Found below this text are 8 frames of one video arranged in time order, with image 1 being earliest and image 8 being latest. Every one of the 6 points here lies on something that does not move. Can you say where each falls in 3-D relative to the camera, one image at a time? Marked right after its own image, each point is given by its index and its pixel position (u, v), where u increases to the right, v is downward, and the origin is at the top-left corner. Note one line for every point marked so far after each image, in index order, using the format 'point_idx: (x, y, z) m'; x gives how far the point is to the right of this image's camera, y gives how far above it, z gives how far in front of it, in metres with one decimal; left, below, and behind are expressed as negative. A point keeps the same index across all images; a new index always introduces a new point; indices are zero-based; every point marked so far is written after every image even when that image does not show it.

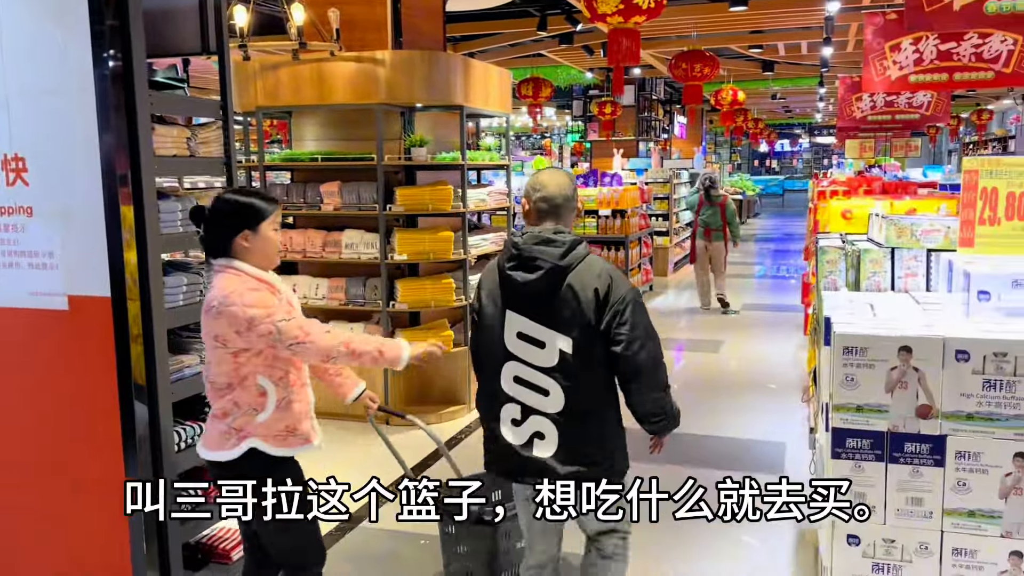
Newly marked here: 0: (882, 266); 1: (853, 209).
0: (+1.3, +0.1, +2.8) m
1: (+1.9, +0.4, +4.6) m
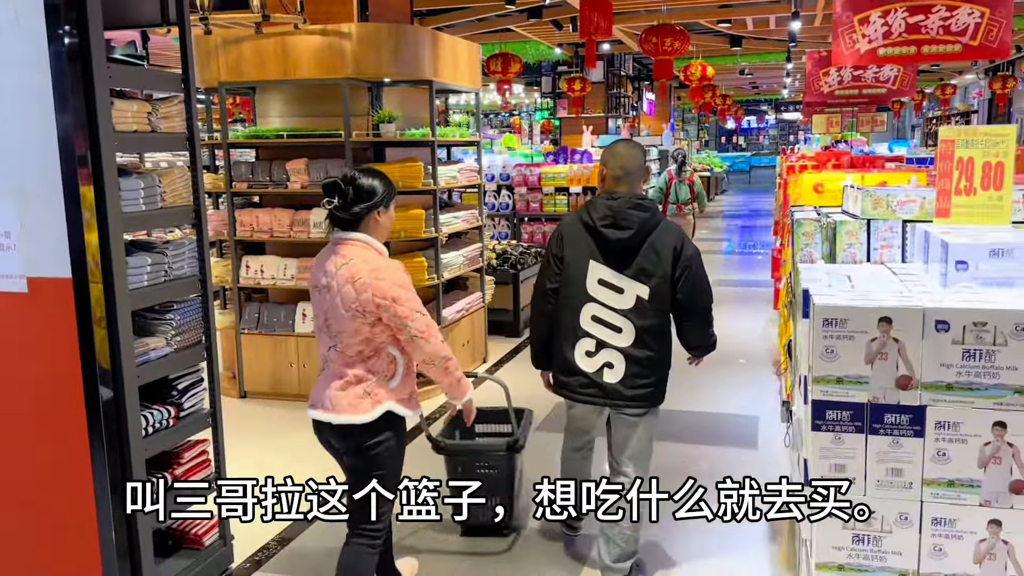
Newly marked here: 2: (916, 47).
0: (+1.2, +0.2, +2.8) m
1: (+1.7, +0.6, +4.6) m
2: (+3.0, +1.8, +6.2) m
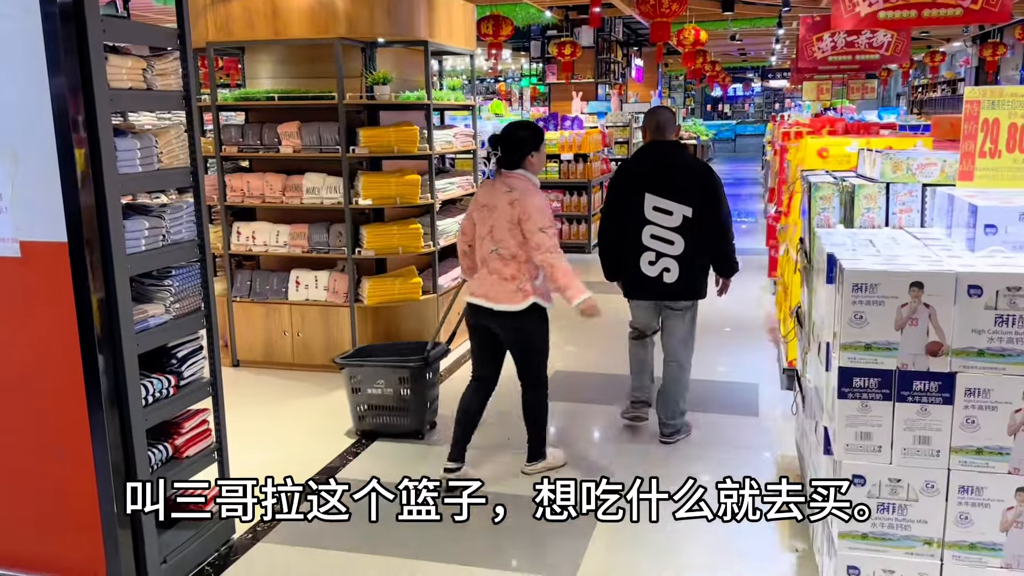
0: (+1.2, +0.3, +2.8) m
1: (+1.7, +0.8, +4.5) m
2: (+3.0, +2.0, +6.1) m
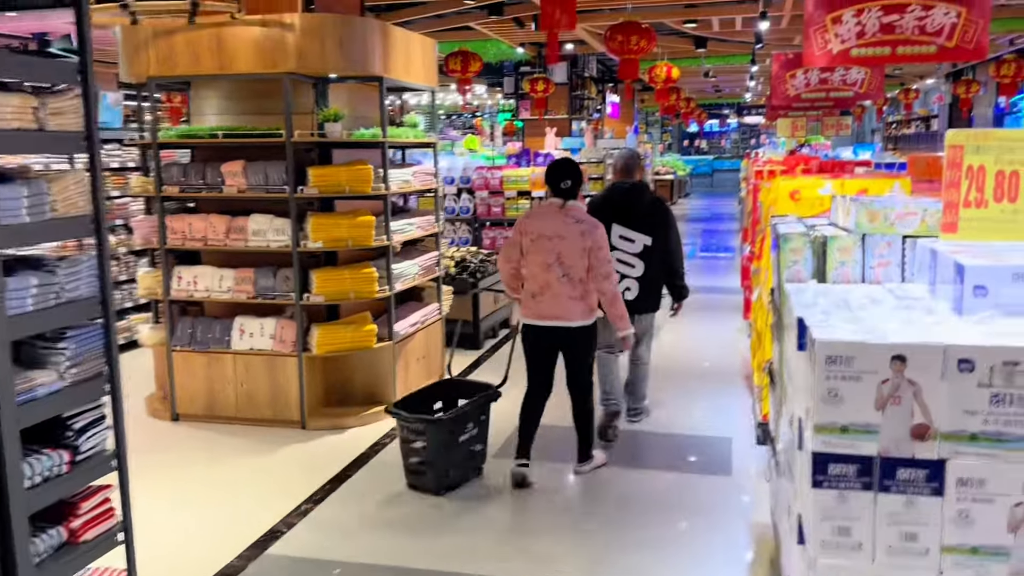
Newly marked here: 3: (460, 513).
0: (+1.0, +0.1, +2.5) m
1: (+1.5, +0.5, +4.3) m
2: (+2.7, +1.7, +5.9) m
3: (-0.2, -1.1, +3.9) m
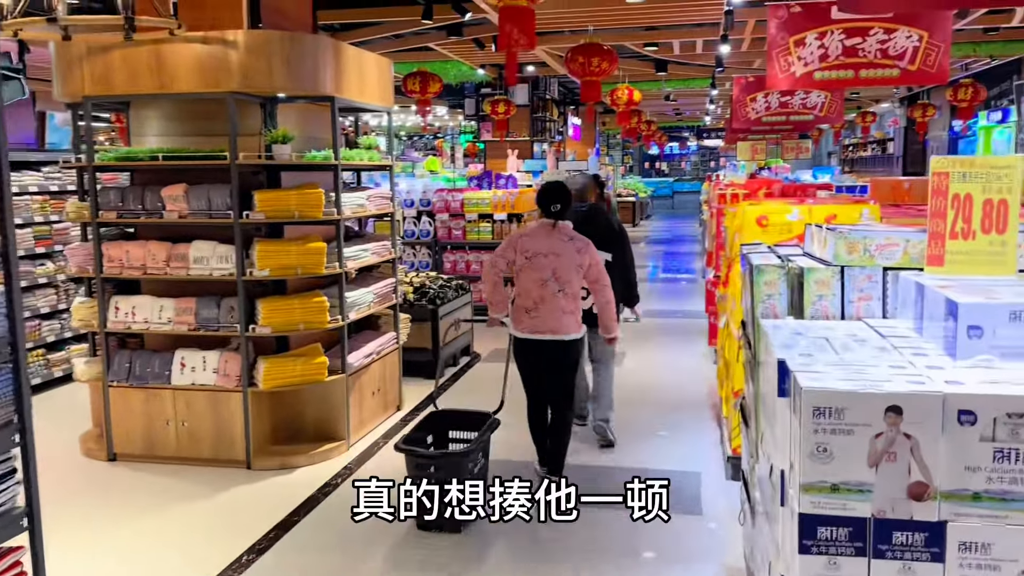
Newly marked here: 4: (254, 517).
0: (+0.9, 0.0, +2.3) m
1: (+1.3, +0.4, +4.2) m
2: (+2.4, +1.5, +5.9) m
3: (-0.4, -1.2, +3.6) m
4: (-1.3, -1.1, +4.1) m
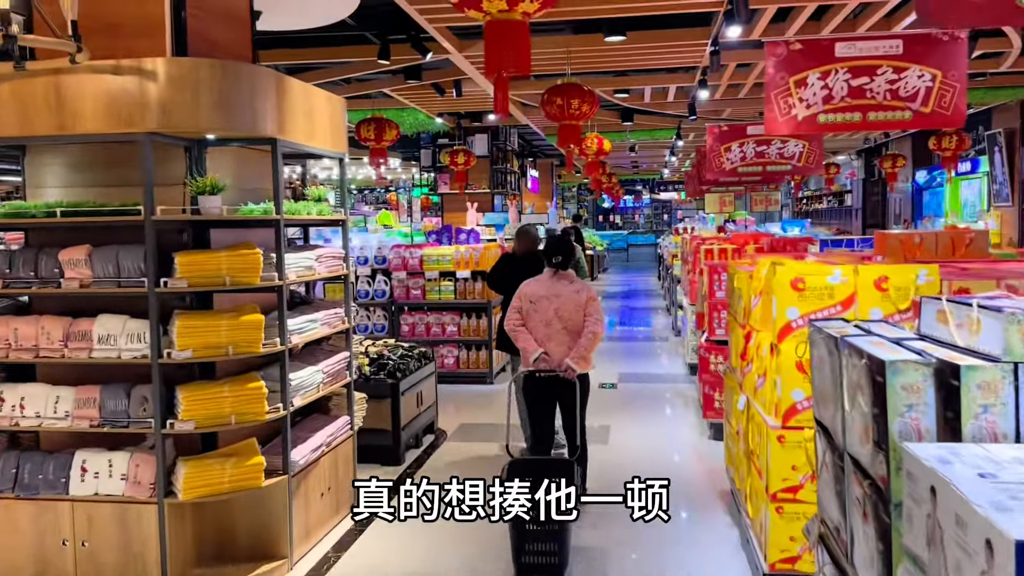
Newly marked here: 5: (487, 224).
0: (+0.9, -0.2, +1.6) m
1: (+1.2, 0.0, +3.5) m
2: (+2.2, +1.1, +5.3) m
3: (-0.4, -1.5, +2.7) m
4: (-1.3, -1.5, +3.1) m
5: (-0.4, +0.9, +11.7) m
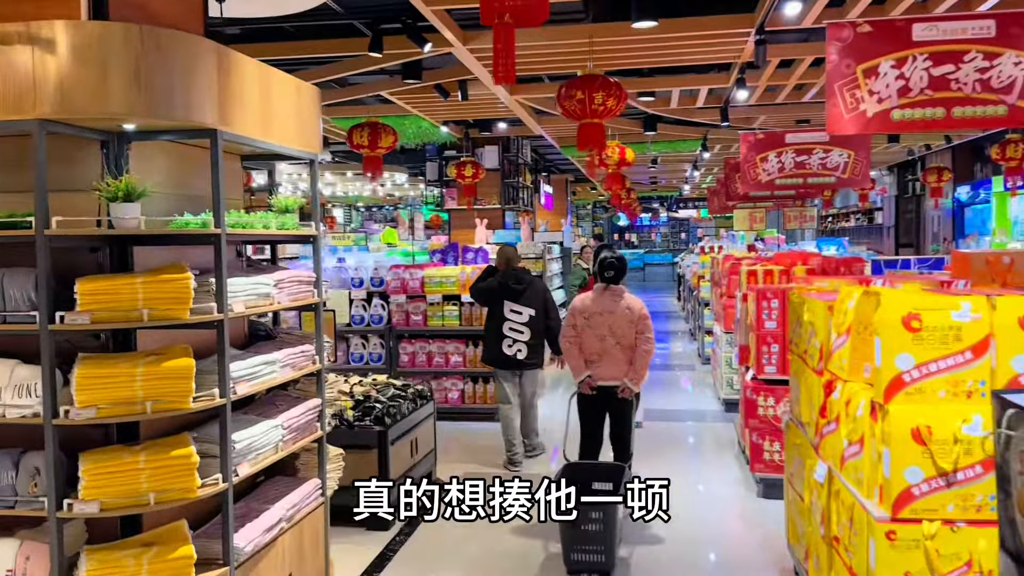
0: (+0.9, -0.3, +0.7) m
1: (+1.3, -0.1, +2.5) m
2: (+2.3, +1.0, +4.4) m
3: (-0.4, -1.6, +1.8) m
4: (-1.3, -1.6, +2.2) m
5: (-0.2, +0.6, +10.8) m
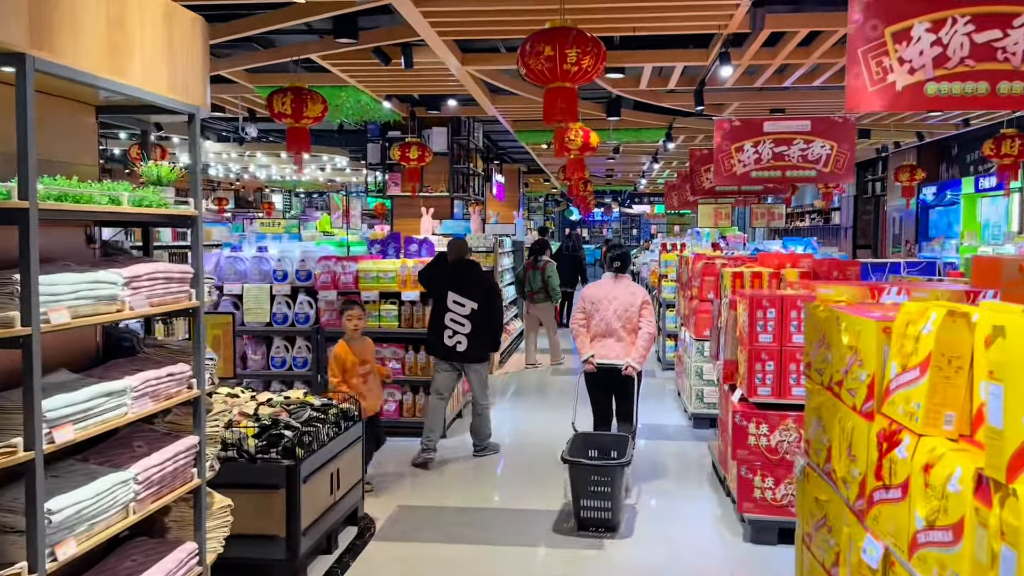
0: (+0.9, -0.3, -0.2) m
1: (+1.1, -0.1, +1.7) m
2: (+2.1, +0.9, +3.6) m
3: (-0.5, -1.6, +0.9) m
4: (-1.4, -1.6, +1.2) m
5: (-0.8, +0.7, +9.9) m
